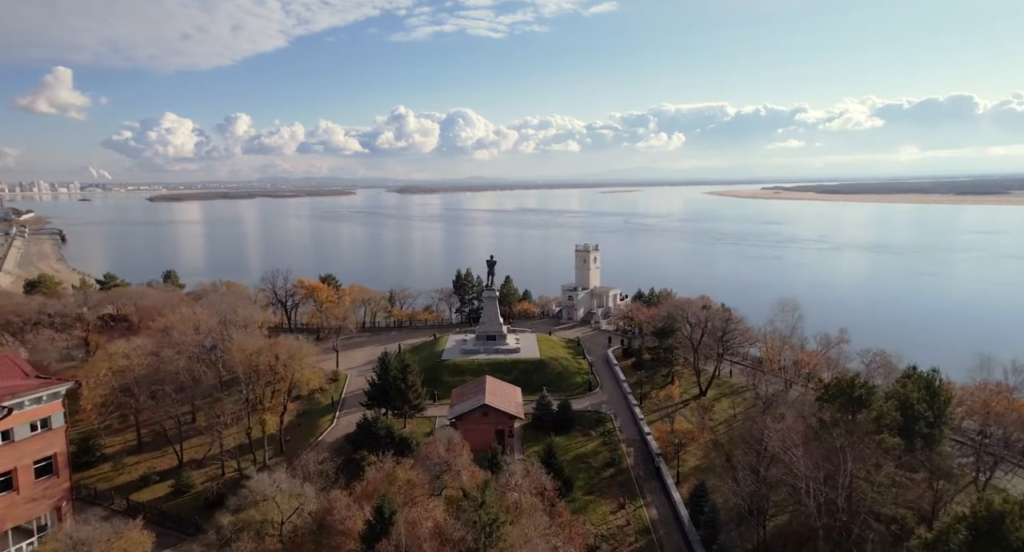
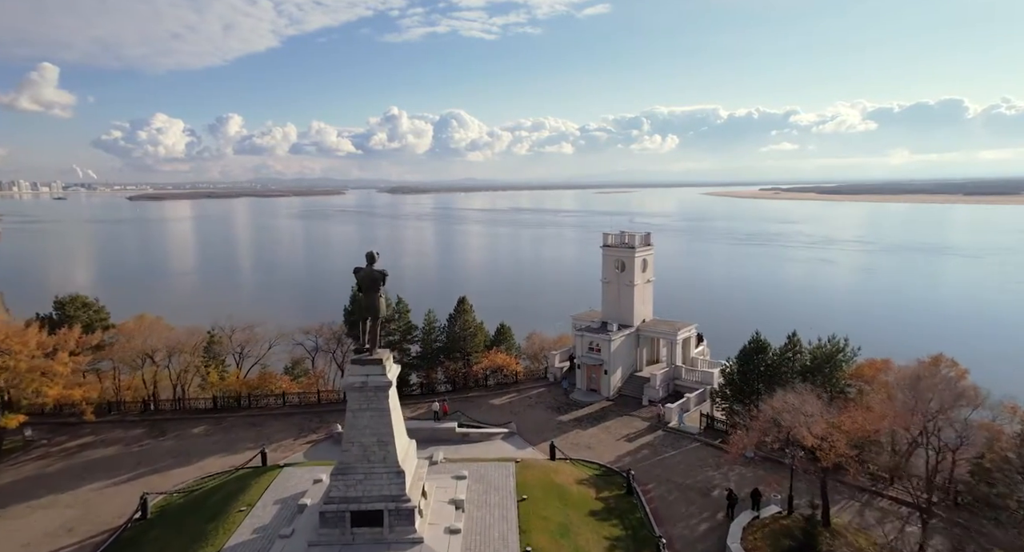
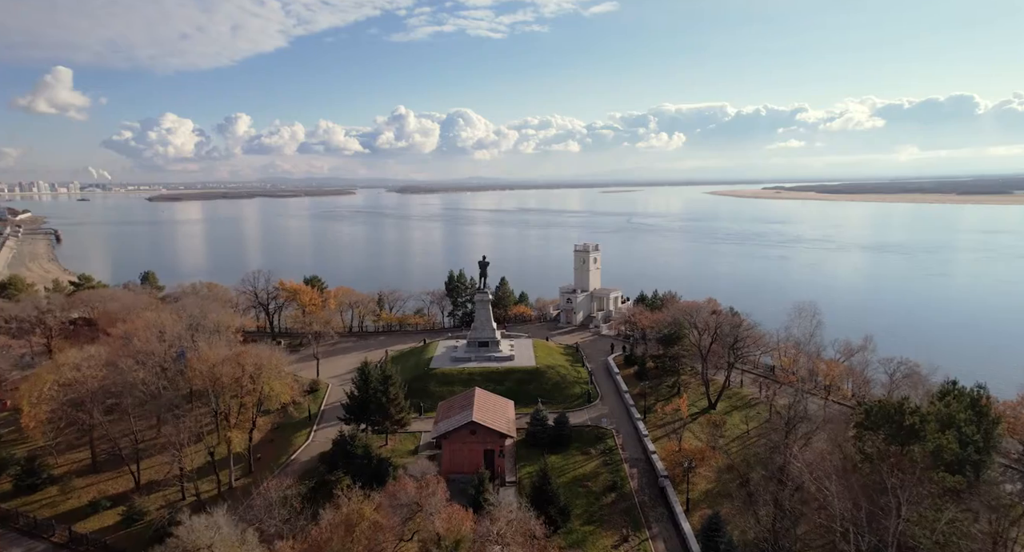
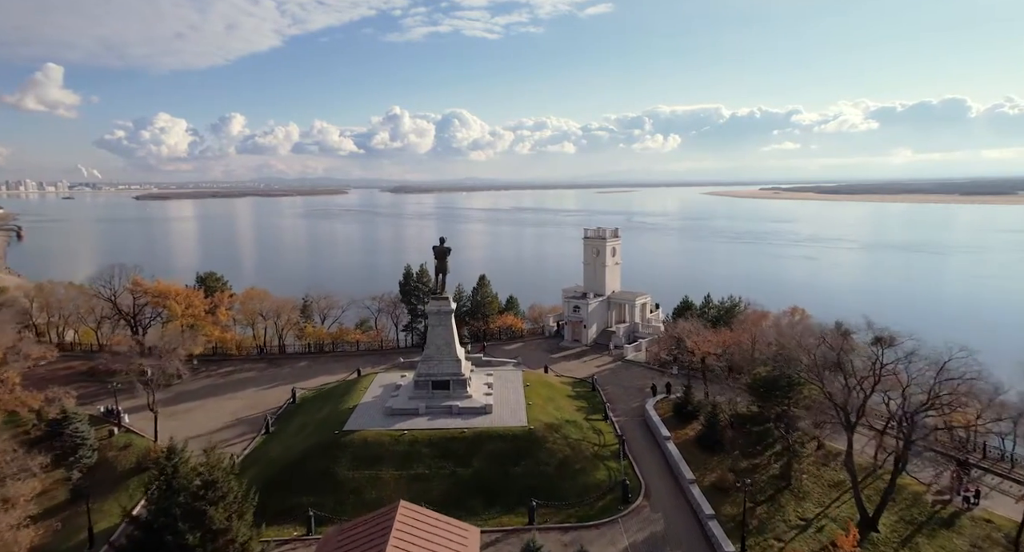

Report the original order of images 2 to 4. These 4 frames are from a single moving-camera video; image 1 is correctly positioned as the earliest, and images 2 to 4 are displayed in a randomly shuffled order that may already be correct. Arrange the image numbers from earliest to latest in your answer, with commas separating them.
3, 4, 2
